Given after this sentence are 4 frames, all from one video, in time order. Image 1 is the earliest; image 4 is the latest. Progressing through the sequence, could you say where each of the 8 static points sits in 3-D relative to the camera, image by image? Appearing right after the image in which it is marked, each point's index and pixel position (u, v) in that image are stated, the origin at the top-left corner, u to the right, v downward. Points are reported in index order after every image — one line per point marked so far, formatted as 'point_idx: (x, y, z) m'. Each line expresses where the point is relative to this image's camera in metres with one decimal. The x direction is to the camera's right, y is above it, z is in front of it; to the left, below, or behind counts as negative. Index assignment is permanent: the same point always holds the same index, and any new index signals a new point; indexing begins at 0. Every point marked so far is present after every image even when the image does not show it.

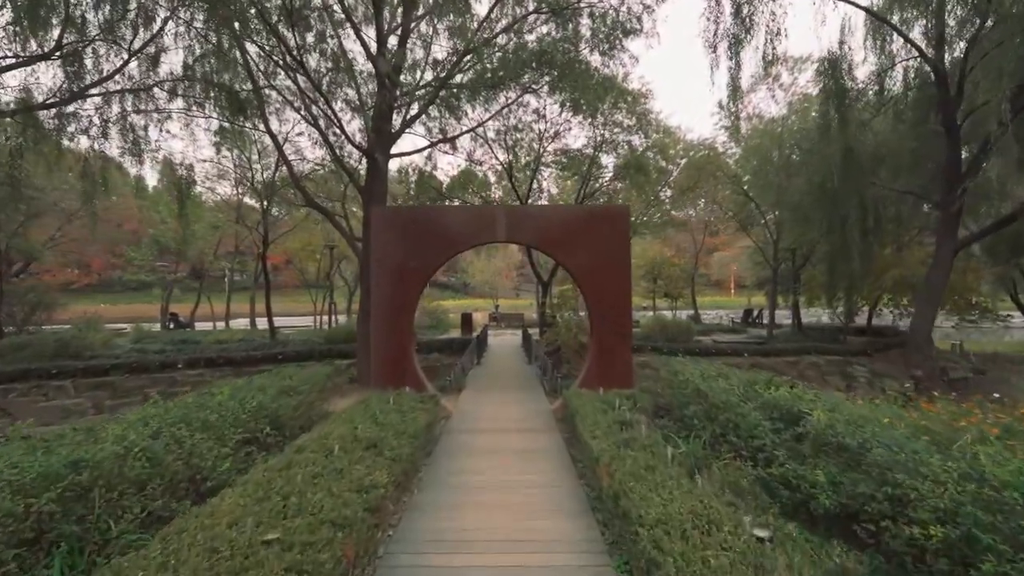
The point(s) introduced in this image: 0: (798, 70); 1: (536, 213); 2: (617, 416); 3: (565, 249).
0: (+11.9, +9.2, +17.7) m
1: (+0.4, +1.3, +7.4) m
2: (+1.4, -1.6, +5.3) m
3: (+0.9, +0.7, +7.4) m
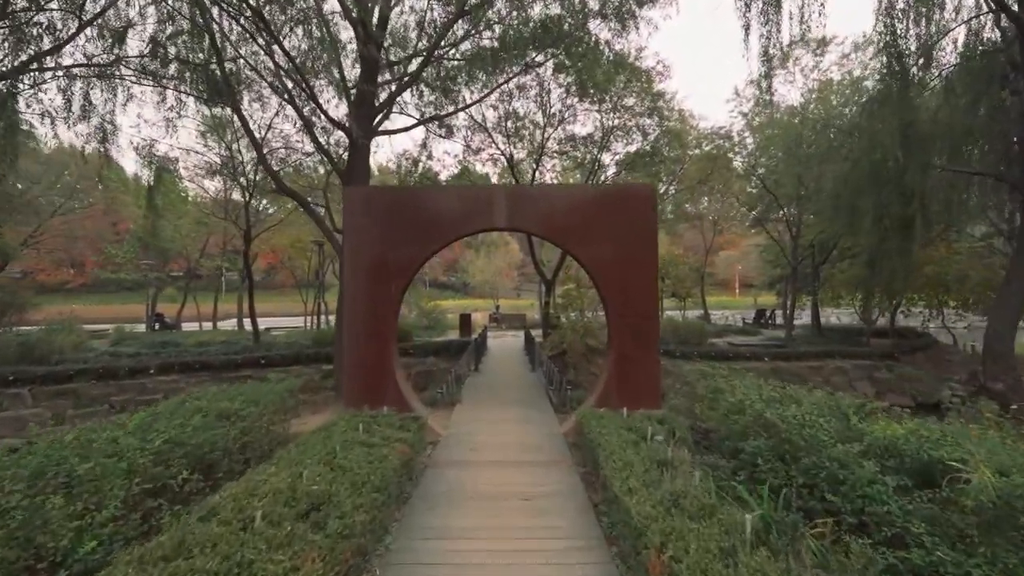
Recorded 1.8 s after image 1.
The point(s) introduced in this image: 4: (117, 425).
0: (+12.0, +9.2, +16.4) m
1: (+0.4, +1.4, +6.1) m
2: (+1.4, -1.6, +4.0) m
3: (+0.9, +0.7, +6.2) m
4: (-4.1, -1.4, +4.3) m
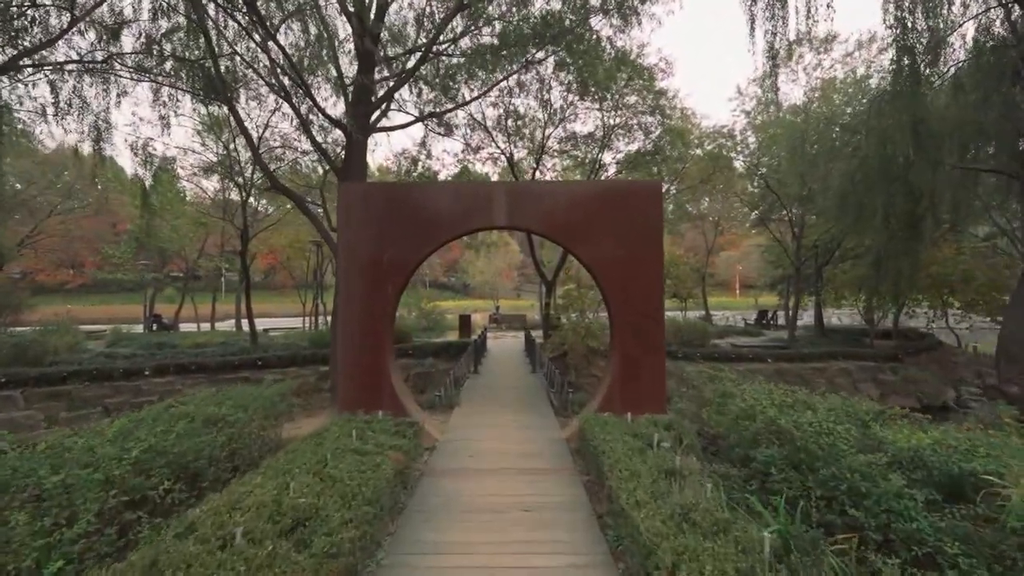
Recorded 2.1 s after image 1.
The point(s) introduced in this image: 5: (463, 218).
0: (+12.0, +9.2, +16.2) m
1: (+0.4, +1.4, +6.0) m
2: (+1.4, -1.6, +3.9) m
3: (+0.9, +0.7, +6.0) m
4: (-4.1, -1.4, +4.1) m
5: (-0.7, +1.0, +5.9) m
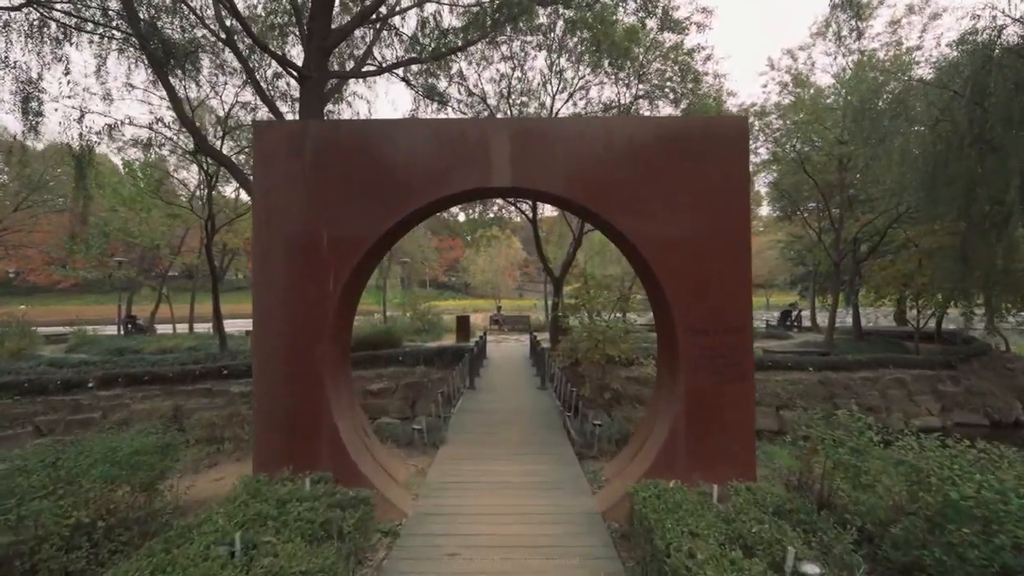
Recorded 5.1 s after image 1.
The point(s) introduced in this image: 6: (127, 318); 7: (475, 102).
0: (+12.1, +9.3, +14.2) m
1: (+0.5, +1.4, +4.0) m
2: (+1.4, -1.5, +1.9) m
3: (+1.0, +0.8, +4.0) m
4: (-4.0, -1.3, +2.2) m
5: (-0.6, +1.0, +4.0) m
6: (-18.4, -1.4, +20.0) m
7: (-1.0, +5.3, +11.6) m
